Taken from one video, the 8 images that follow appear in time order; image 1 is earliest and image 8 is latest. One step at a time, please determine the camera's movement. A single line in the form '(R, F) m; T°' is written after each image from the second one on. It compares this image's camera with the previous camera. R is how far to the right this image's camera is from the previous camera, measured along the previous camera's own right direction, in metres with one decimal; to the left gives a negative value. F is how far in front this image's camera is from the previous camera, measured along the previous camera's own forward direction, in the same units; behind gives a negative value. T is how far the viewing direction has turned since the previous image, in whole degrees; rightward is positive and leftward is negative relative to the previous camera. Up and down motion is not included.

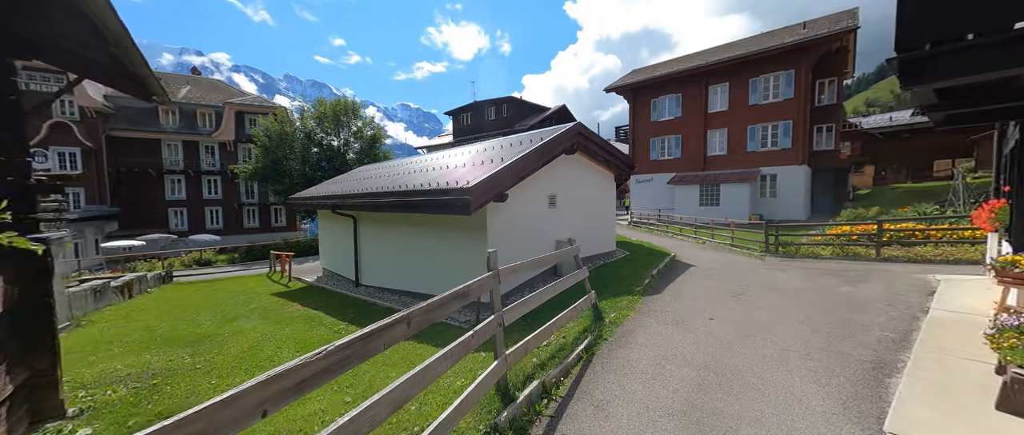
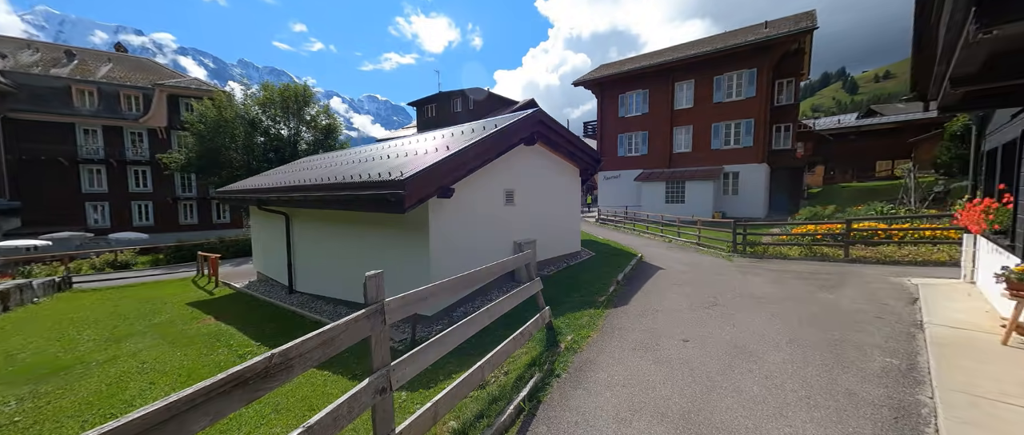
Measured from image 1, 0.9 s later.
(+0.4, +0.9) m; +4°
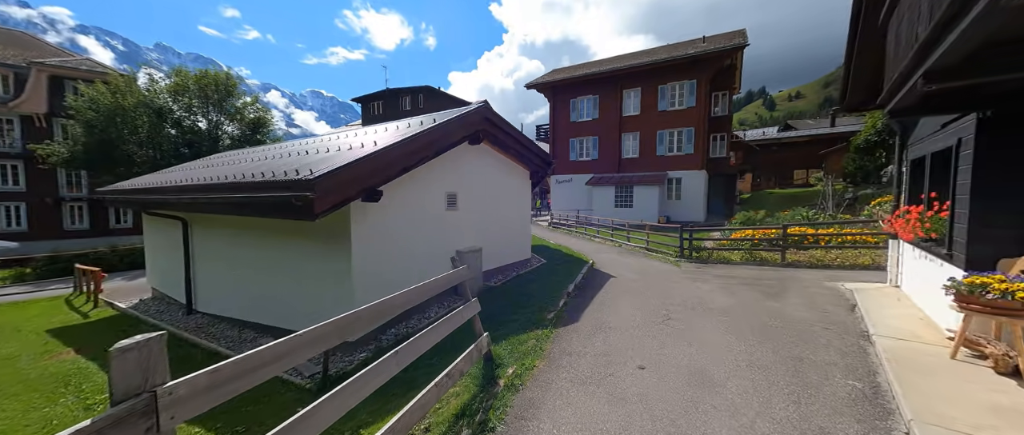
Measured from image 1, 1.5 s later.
(+0.2, +0.7) m; +7°
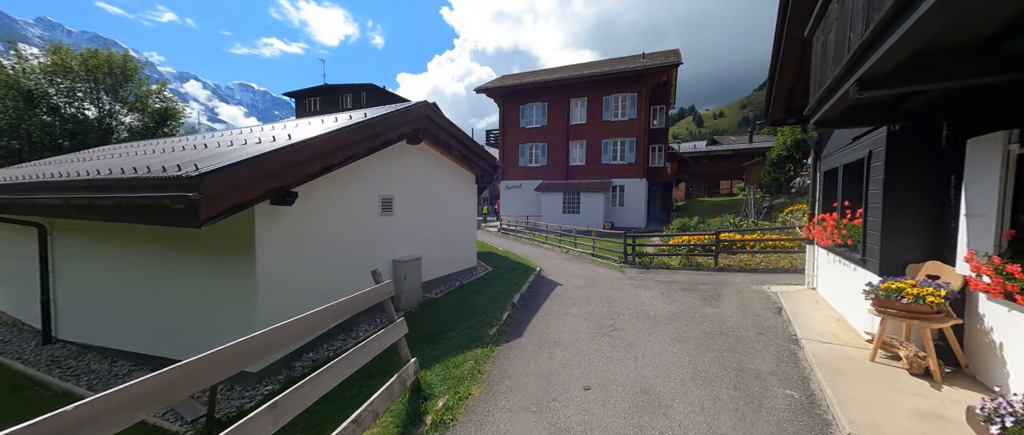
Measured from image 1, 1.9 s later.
(+0.1, +0.4) m; +8°
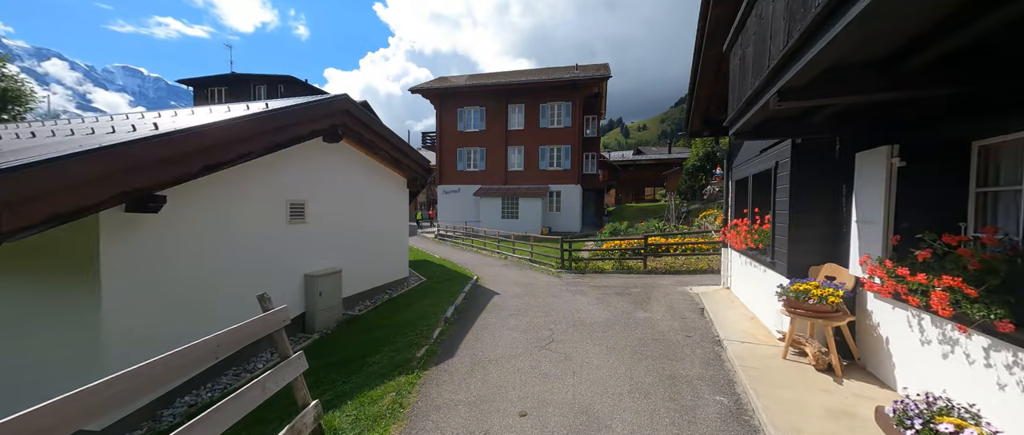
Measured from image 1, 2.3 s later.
(+0.1, +0.3) m; +10°
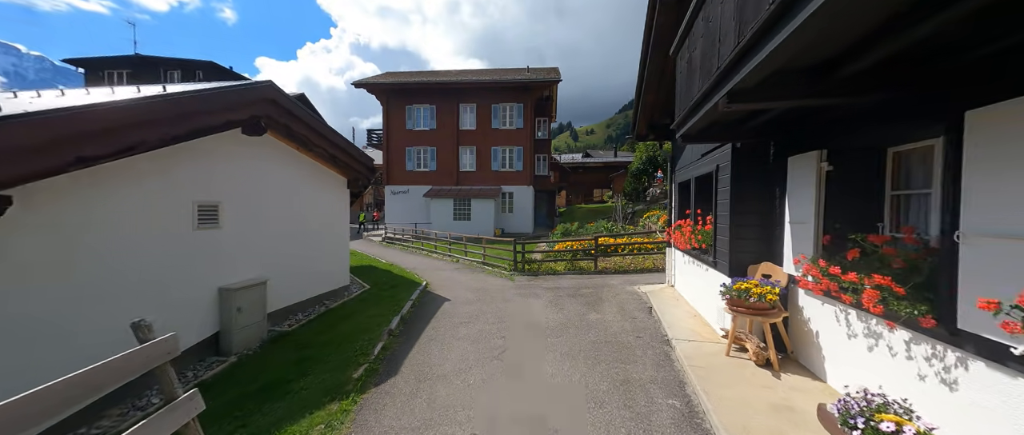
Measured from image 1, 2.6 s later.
(0.0, +0.2) m; +8°
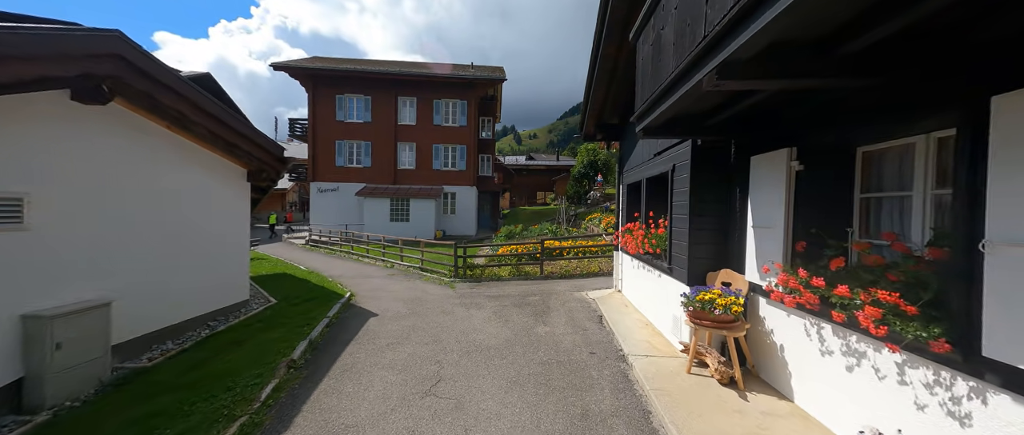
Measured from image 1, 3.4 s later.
(+0.1, +0.8) m; +9°
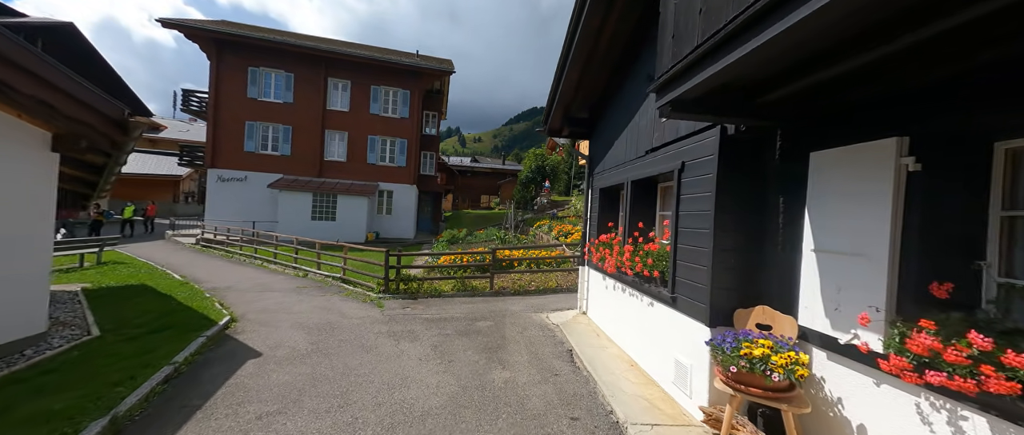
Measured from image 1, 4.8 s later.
(-0.1, +1.6) m; +9°
